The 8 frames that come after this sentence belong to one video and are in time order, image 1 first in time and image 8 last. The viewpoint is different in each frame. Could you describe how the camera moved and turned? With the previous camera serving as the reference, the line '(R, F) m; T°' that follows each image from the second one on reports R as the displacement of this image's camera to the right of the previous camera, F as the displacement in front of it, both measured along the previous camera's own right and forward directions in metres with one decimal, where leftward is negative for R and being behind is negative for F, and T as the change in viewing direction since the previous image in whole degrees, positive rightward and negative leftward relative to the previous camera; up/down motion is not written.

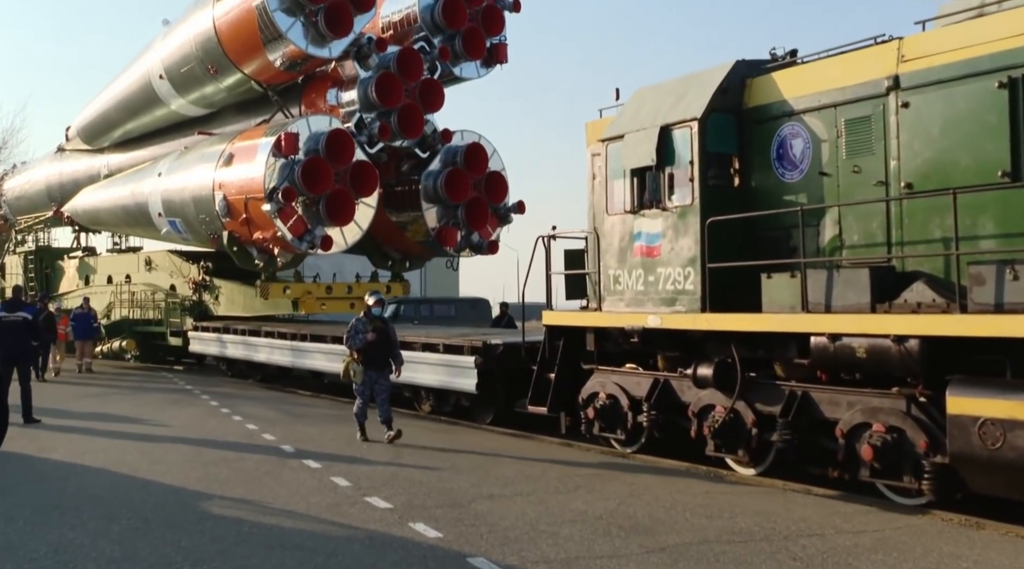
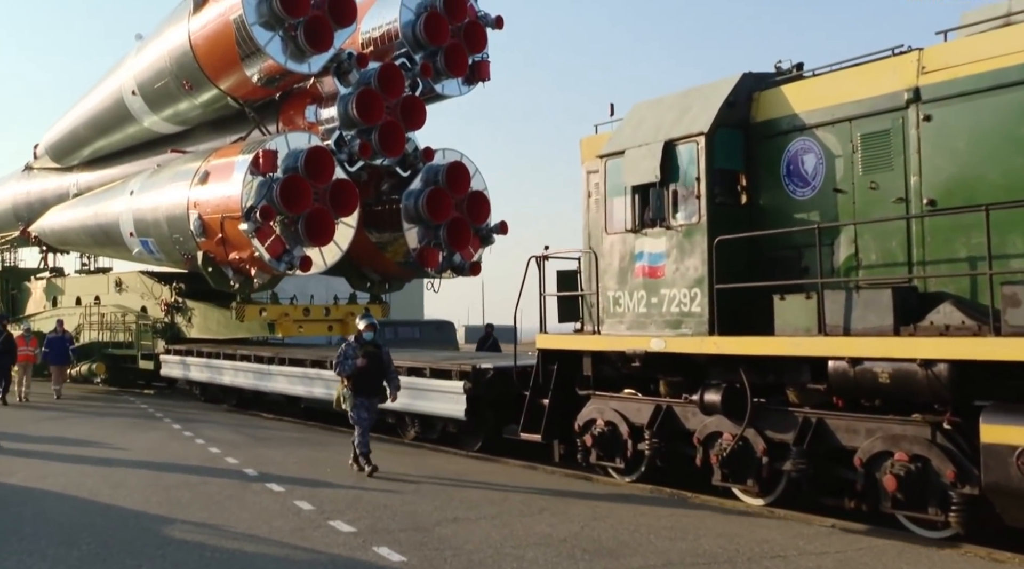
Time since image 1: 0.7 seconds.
(-0.2, +0.4) m; +2°
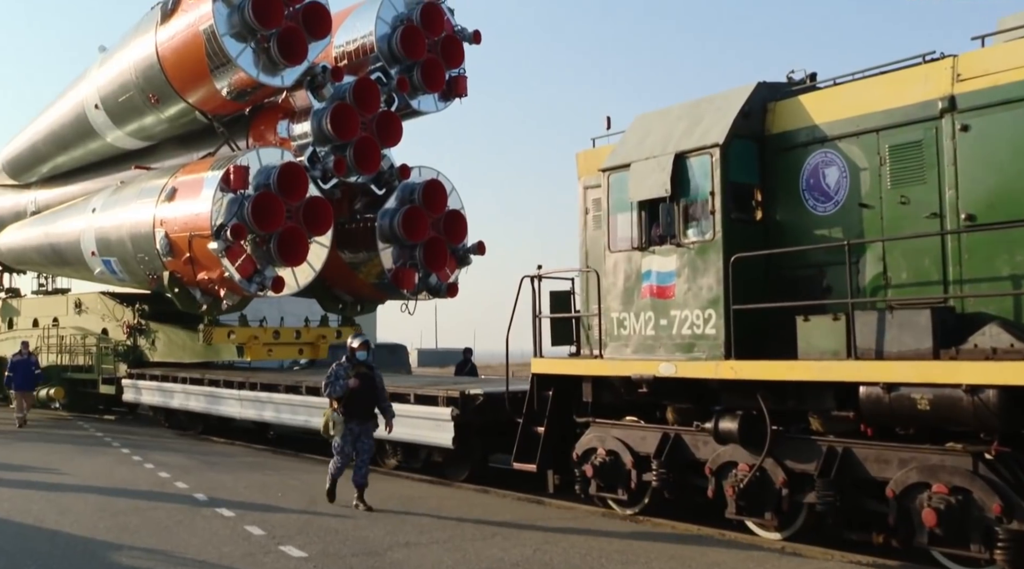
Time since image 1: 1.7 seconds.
(-0.3, +0.5) m; +2°
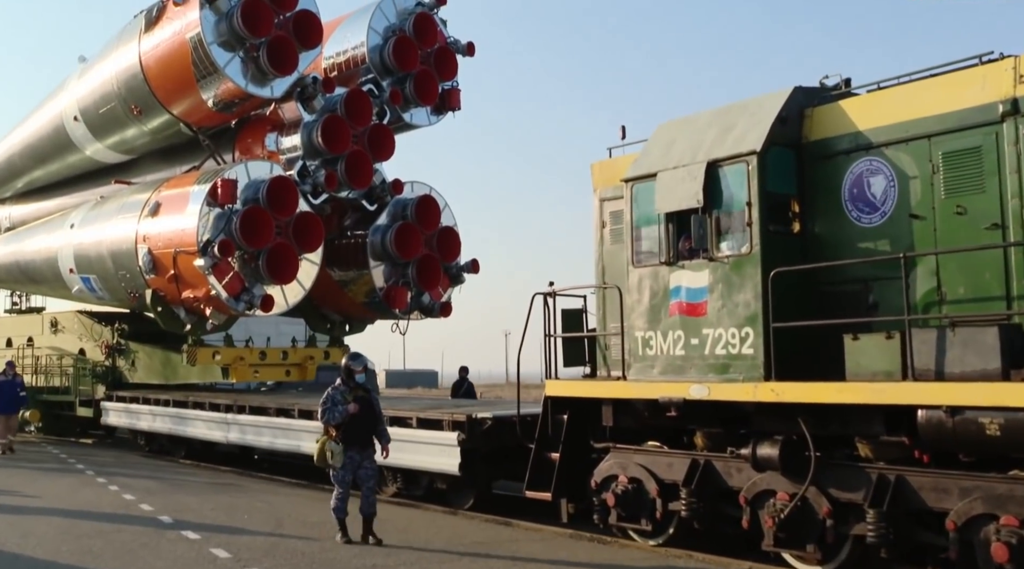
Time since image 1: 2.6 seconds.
(-0.4, +0.5) m; +2°
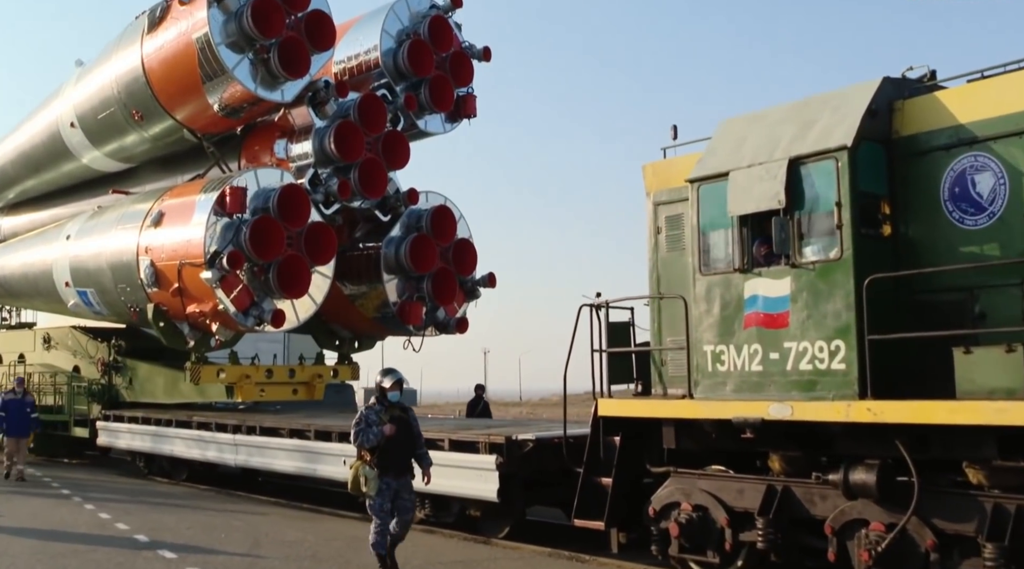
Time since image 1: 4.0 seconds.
(-0.6, +0.7) m; +1°
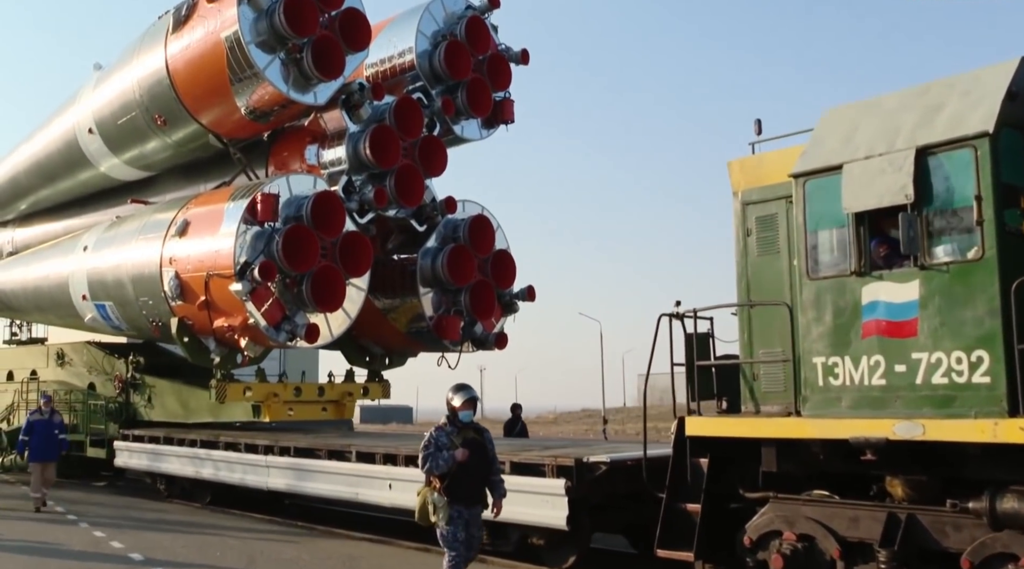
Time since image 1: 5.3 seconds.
(-0.6, +0.7) m; 0°
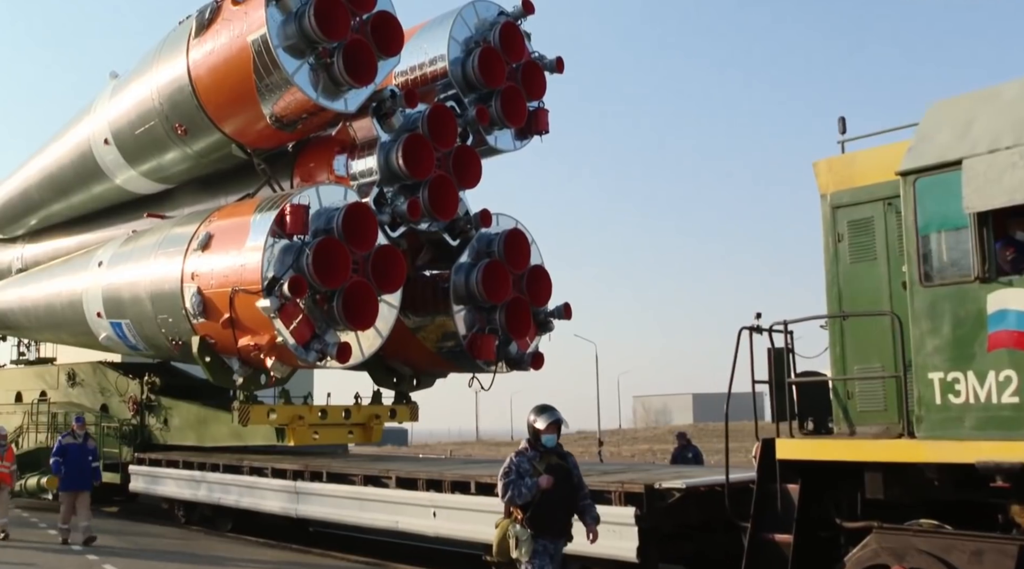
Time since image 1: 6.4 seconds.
(-0.5, +0.6) m; 0°
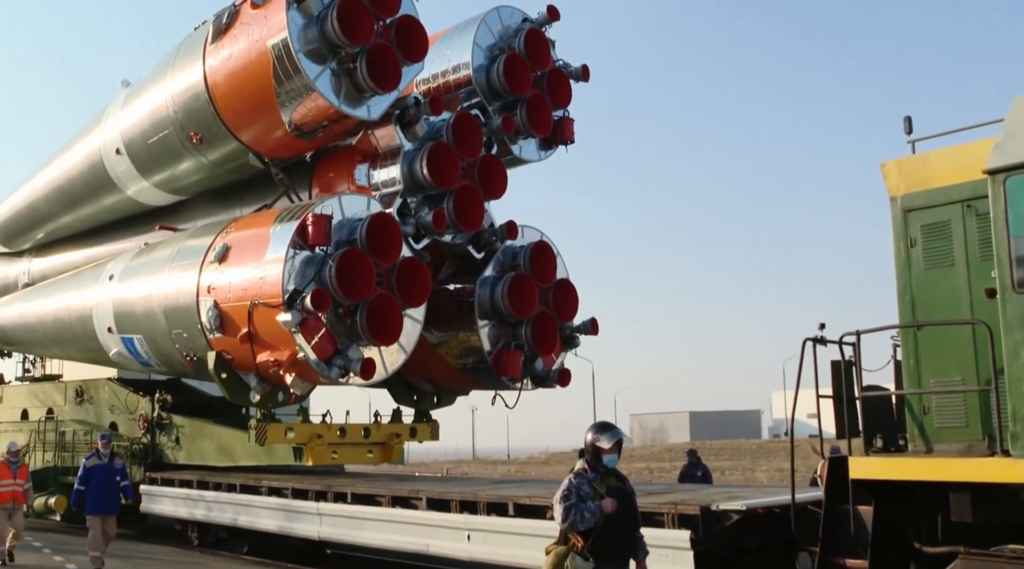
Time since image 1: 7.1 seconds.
(-0.4, +0.4) m; 0°
